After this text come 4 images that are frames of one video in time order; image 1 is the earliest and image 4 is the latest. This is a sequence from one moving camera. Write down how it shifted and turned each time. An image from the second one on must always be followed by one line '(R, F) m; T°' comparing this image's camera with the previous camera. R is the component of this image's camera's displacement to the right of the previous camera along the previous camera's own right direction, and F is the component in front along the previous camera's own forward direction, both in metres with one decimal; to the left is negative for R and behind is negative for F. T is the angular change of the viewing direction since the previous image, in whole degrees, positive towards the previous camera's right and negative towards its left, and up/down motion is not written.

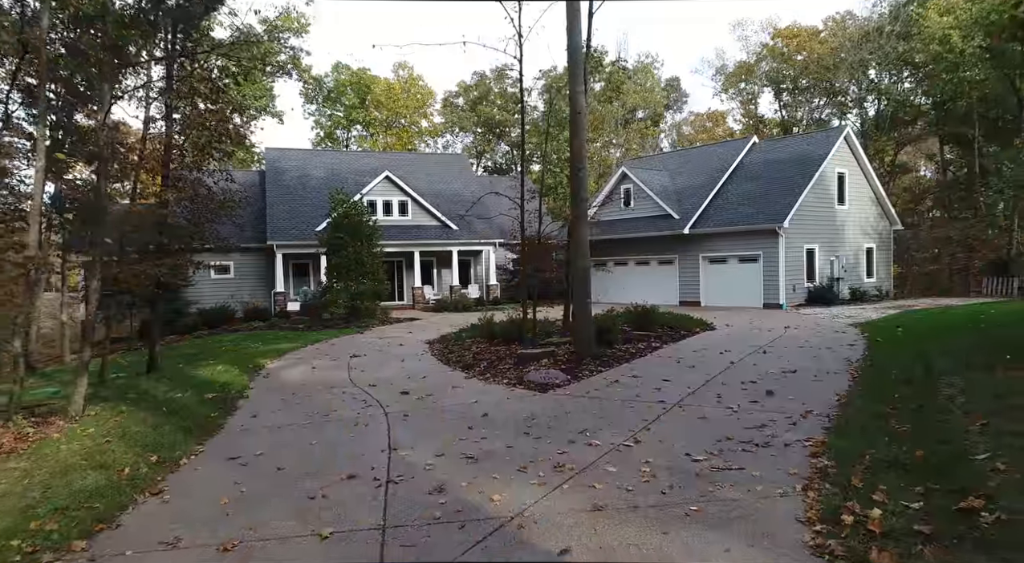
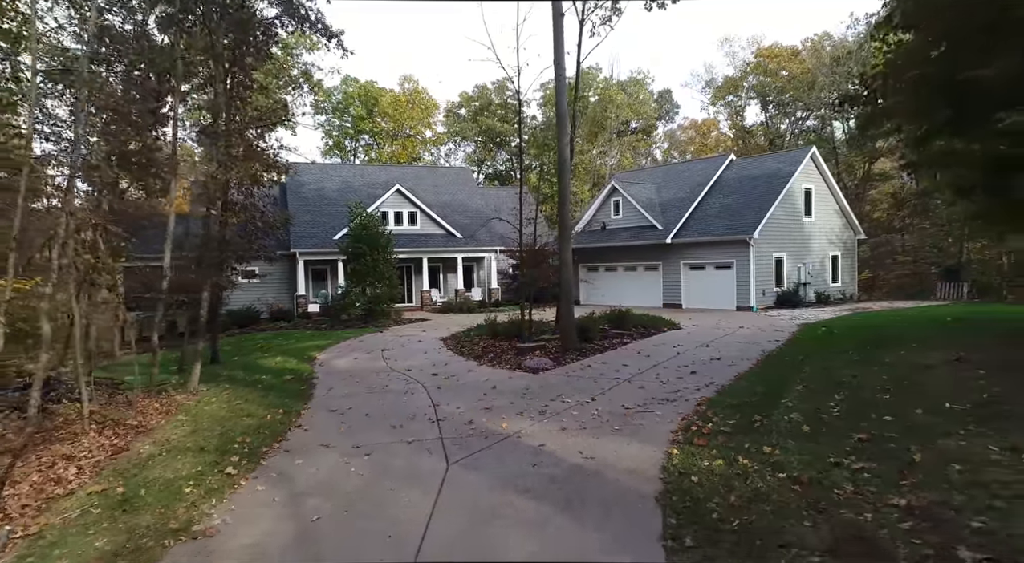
(0.0, -2.1) m; 0°
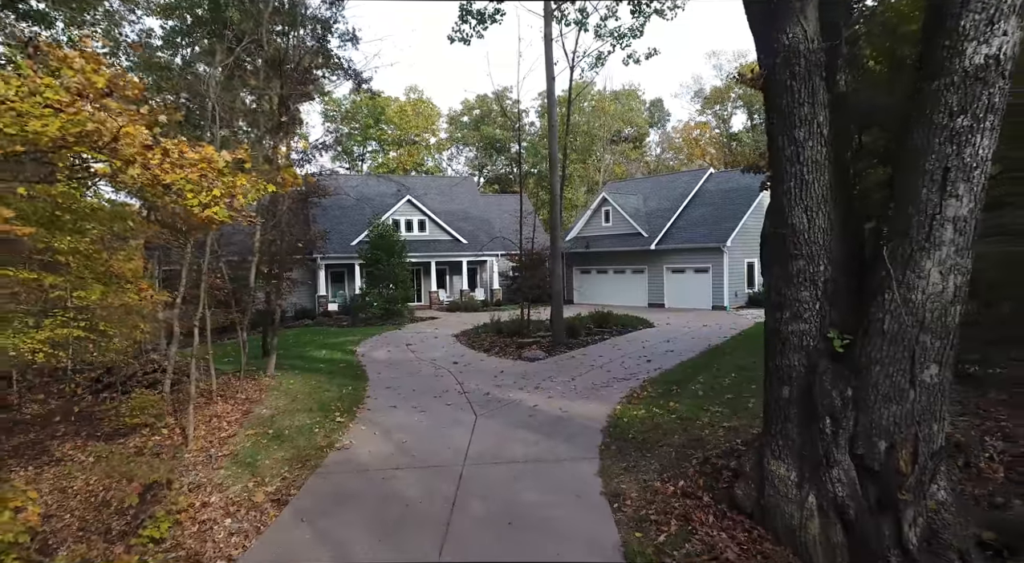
(-0.1, -2.4) m; 0°
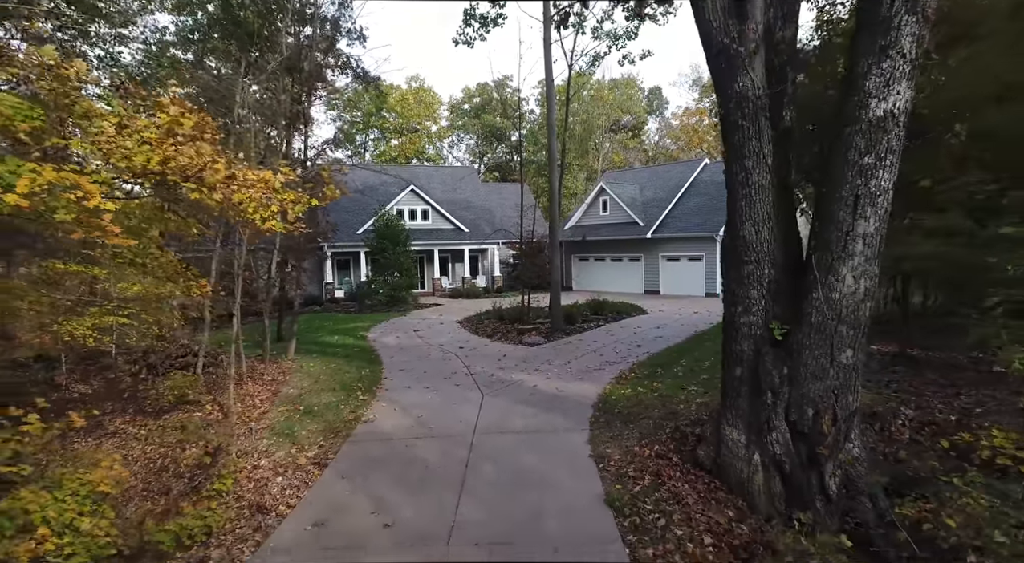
(0.0, -0.8) m; 0°
